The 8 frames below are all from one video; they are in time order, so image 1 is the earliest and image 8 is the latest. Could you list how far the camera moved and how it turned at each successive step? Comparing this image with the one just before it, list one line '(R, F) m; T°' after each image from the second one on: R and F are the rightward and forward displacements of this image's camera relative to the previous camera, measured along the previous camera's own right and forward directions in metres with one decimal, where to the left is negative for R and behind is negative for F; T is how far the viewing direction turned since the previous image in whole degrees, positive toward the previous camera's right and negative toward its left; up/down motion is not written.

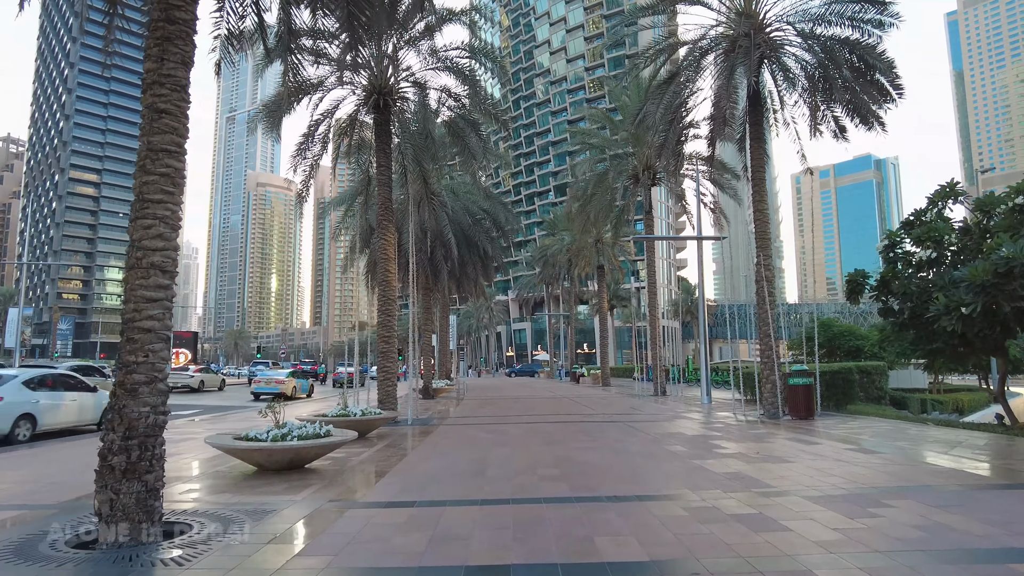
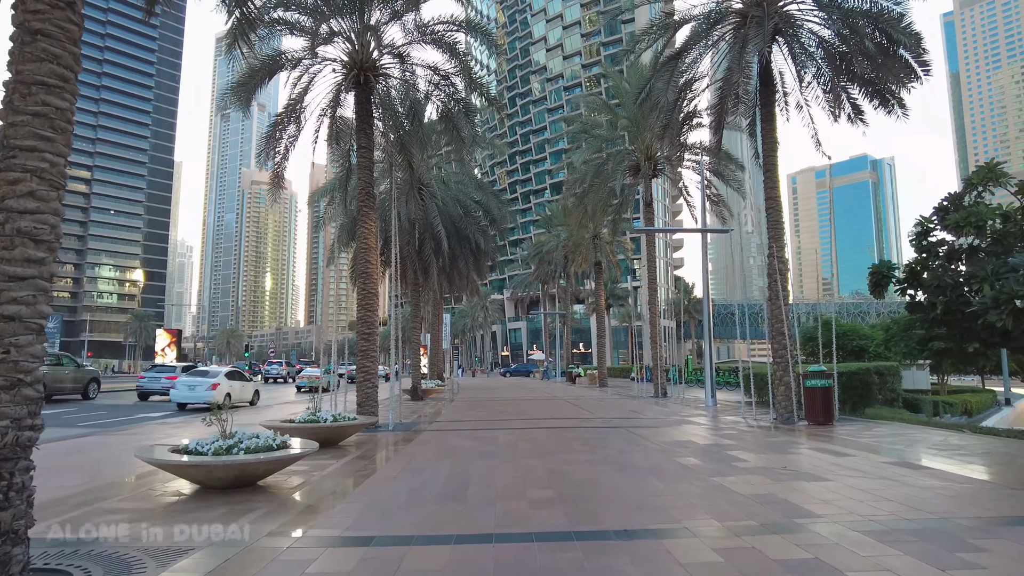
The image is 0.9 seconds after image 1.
(+0.1, +1.2) m; 0°
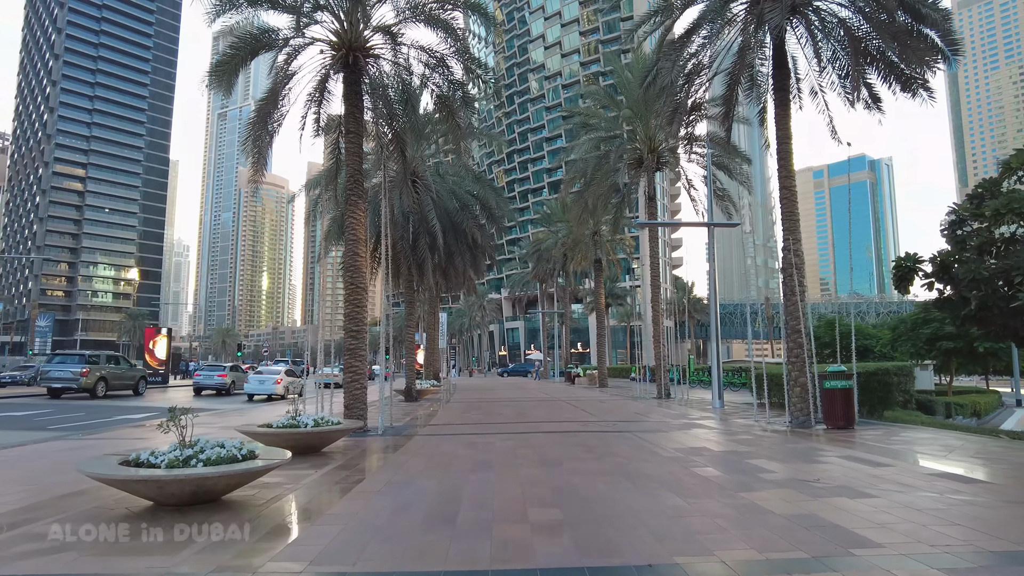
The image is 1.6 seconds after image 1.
(0.0, +0.8) m; 0°
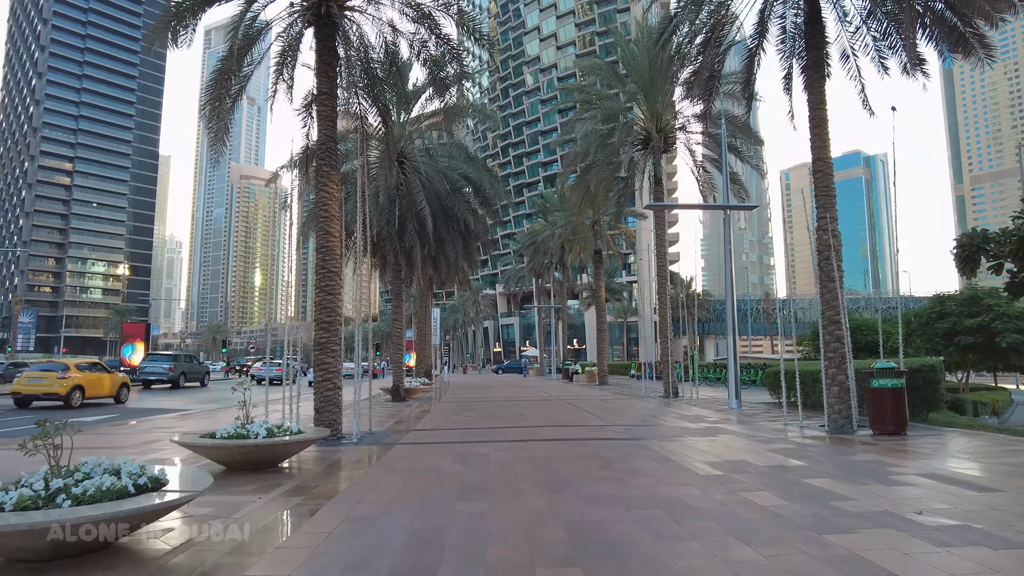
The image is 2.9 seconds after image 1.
(0.0, +1.6) m; +1°
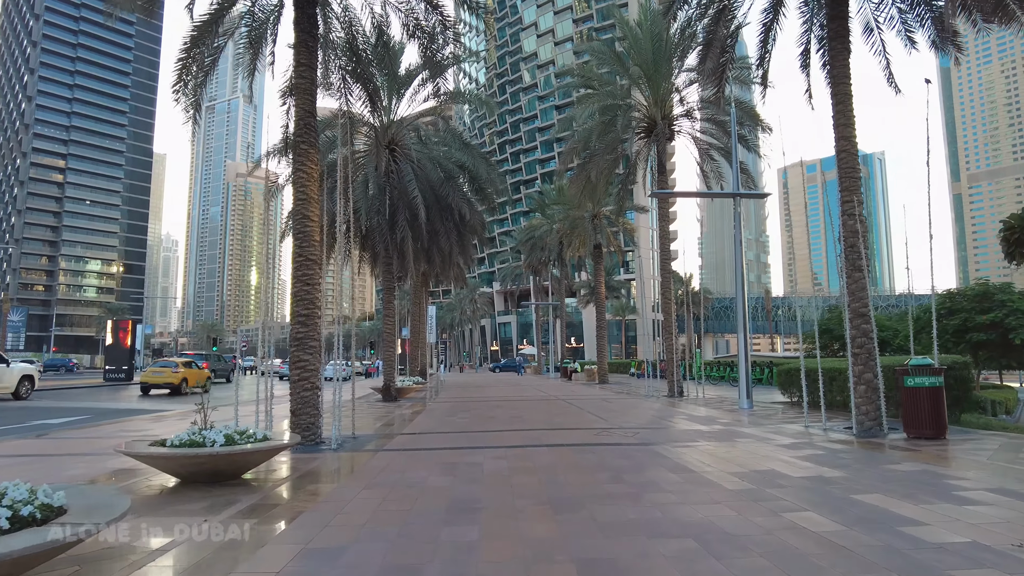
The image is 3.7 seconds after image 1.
(0.0, +1.0) m; 0°
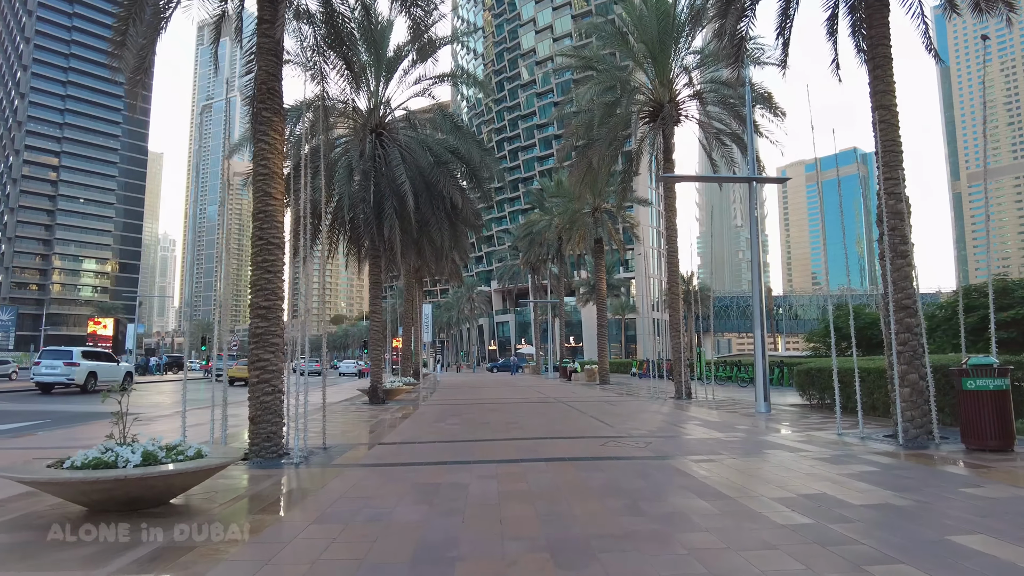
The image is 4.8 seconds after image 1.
(+0.1, +1.3) m; 0°
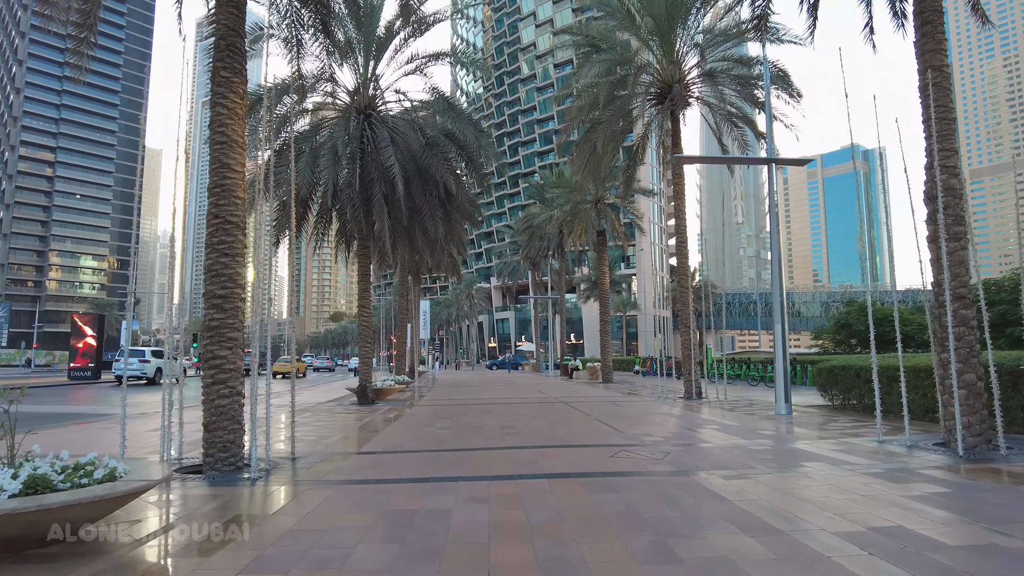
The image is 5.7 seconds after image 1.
(+0.1, +1.2) m; 0°
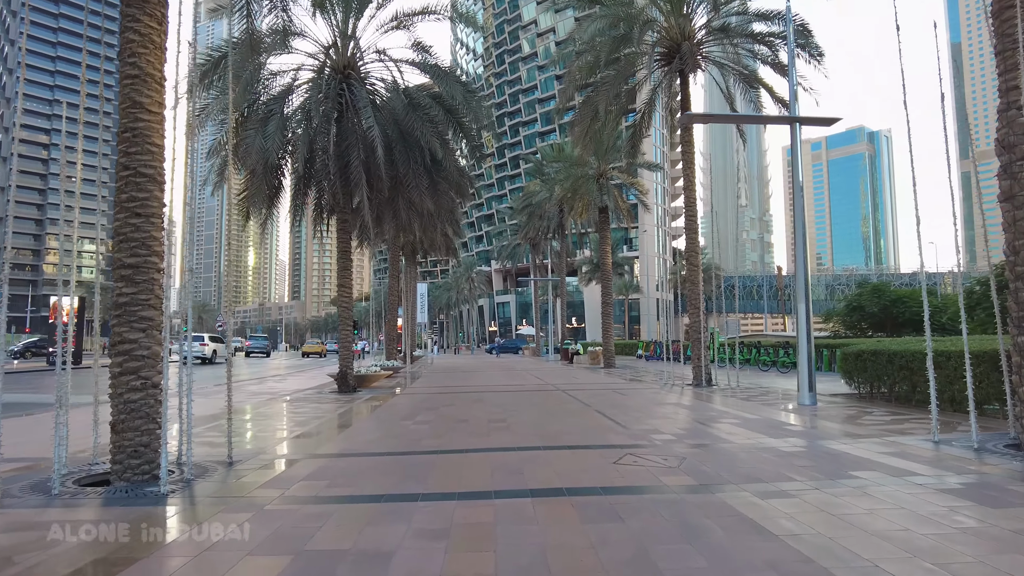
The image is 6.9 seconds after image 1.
(+0.2, +1.4) m; 0°
